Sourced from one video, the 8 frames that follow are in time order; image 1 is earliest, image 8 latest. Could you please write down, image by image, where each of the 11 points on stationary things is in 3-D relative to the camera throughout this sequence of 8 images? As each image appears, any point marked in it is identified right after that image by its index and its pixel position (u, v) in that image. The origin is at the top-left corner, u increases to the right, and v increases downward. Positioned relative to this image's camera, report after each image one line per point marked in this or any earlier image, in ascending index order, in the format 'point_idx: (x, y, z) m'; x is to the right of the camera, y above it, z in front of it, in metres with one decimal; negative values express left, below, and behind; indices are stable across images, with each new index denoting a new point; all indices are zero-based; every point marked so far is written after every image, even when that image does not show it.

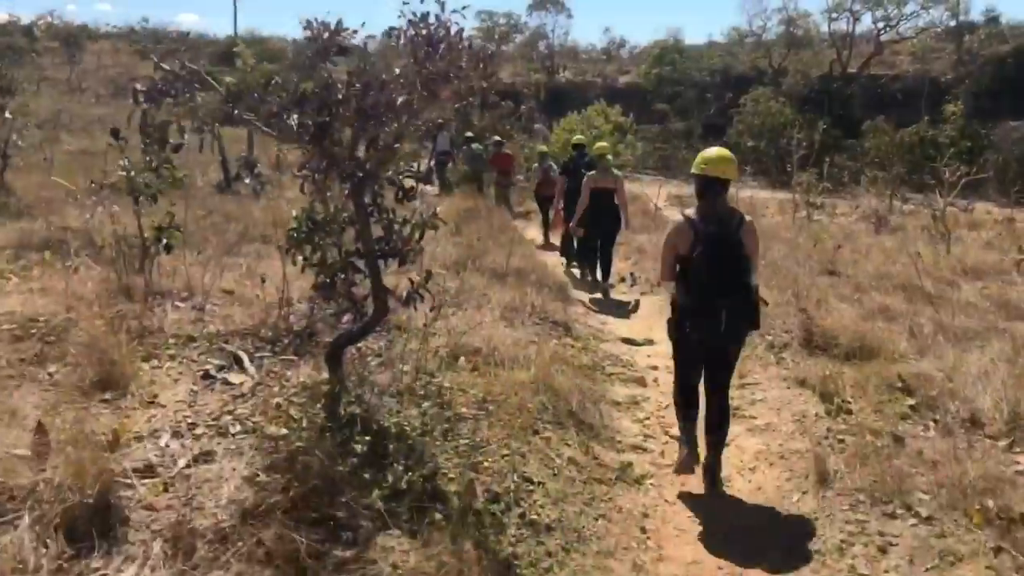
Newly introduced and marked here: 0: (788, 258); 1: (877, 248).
0: (+3.3, +0.4, +9.7) m
1: (+5.2, +0.6, +11.7) m
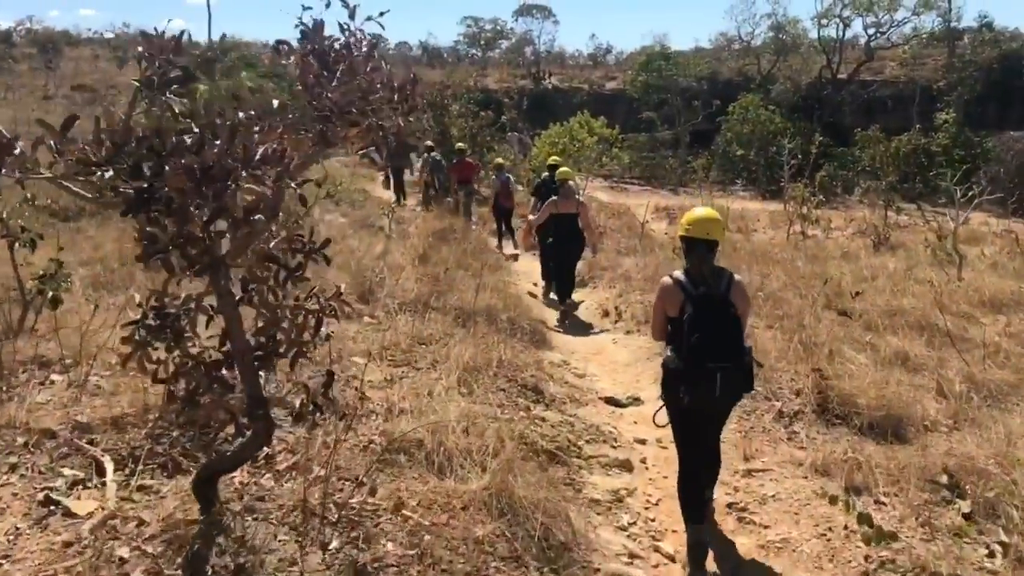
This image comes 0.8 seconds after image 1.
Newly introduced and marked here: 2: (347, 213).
0: (+3.0, 0.0, +8.8) m
1: (+4.9, +0.2, +10.8) m
2: (-2.9, +1.3, +14.3) m
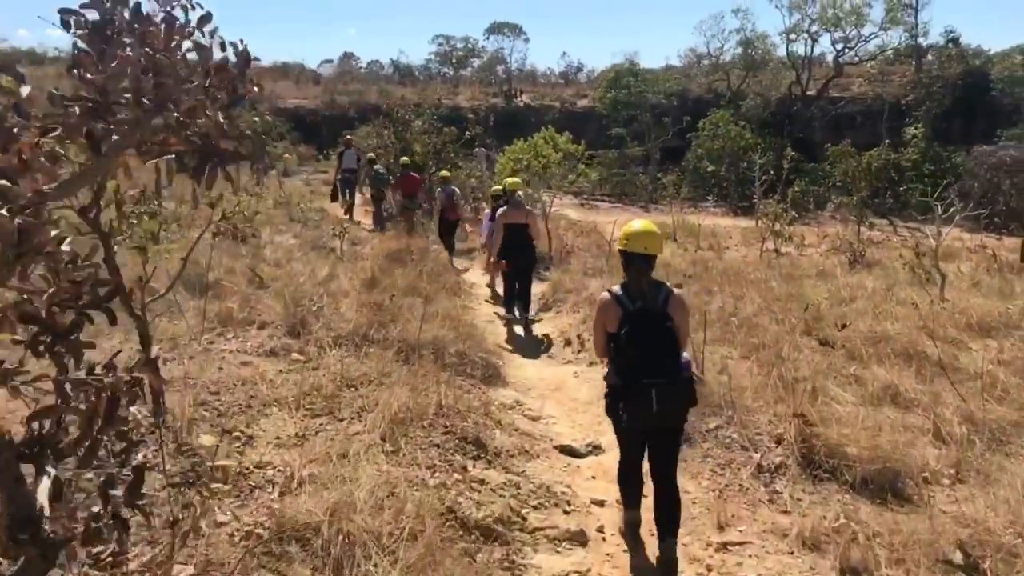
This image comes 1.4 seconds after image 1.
0: (+2.5, -0.2, +8.2) m
1: (+4.4, -0.1, +10.2) m
2: (-3.5, +0.9, +13.5) m
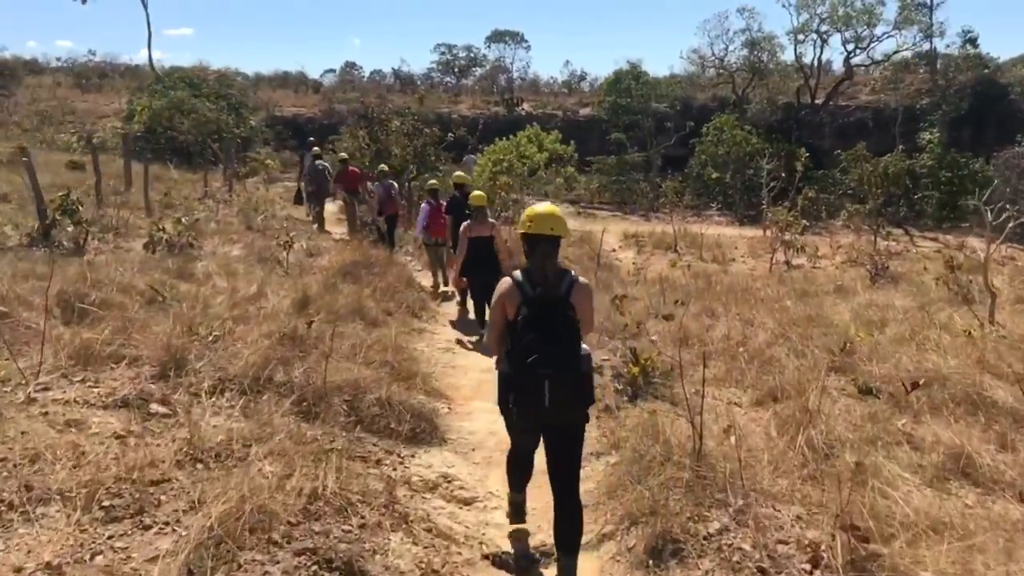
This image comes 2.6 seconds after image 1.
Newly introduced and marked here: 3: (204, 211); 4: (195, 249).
0: (+2.2, -0.4, +6.6) m
1: (+4.0, -0.3, +8.6) m
2: (-3.8, +0.7, +11.9) m
3: (-5.8, +1.5, +15.4) m
4: (-4.3, +0.5, +11.0) m
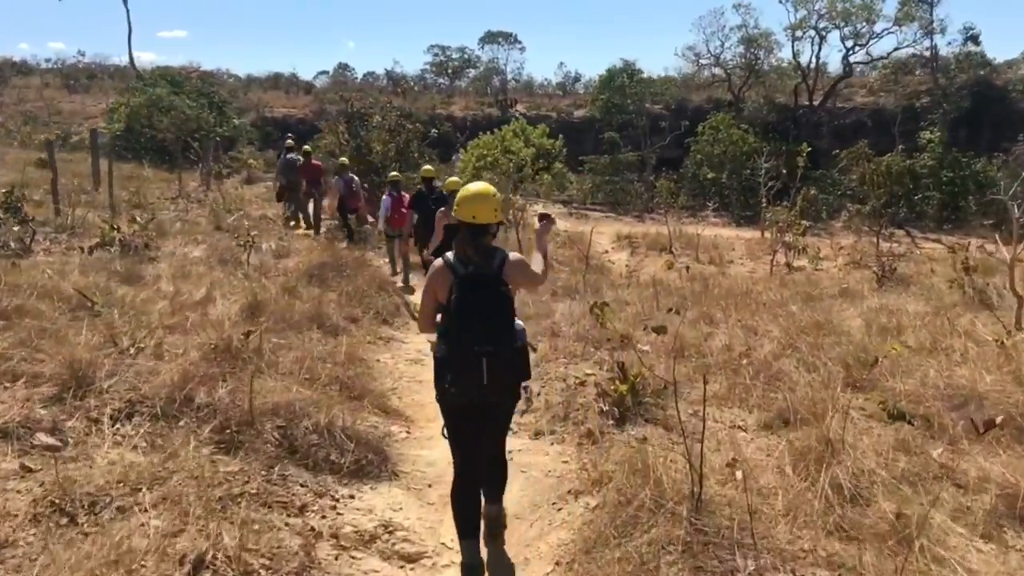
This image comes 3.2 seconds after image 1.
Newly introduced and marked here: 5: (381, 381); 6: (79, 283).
0: (+2.0, -0.5, +5.8) m
1: (+3.8, -0.3, +7.9) m
2: (-4.1, +0.6, +11.2) m
3: (-6.1, +1.4, +14.6) m
4: (-4.5, +0.5, +10.2) m
5: (-0.9, -0.7, +5.9) m
6: (-3.7, 0.0, +6.9) m
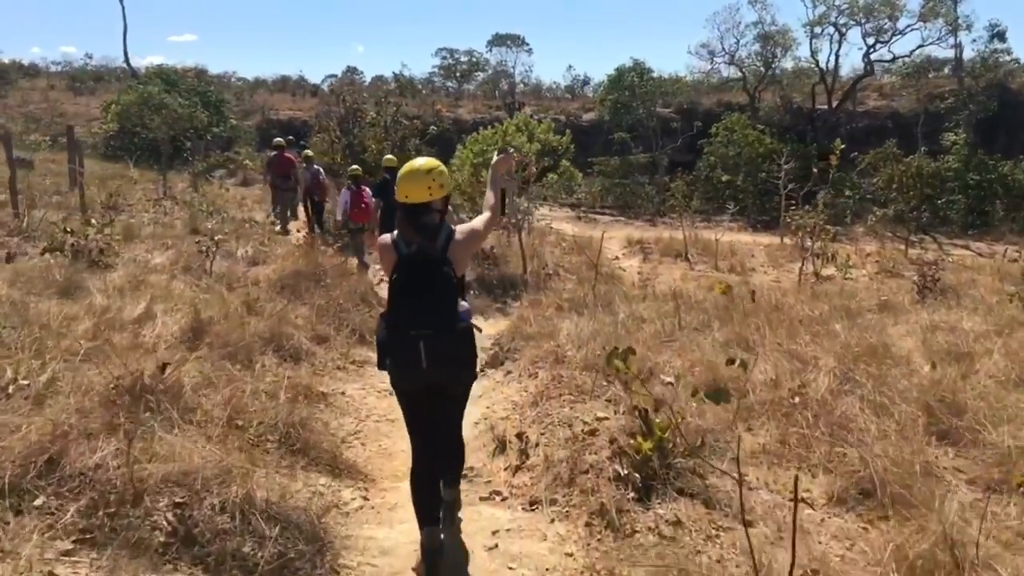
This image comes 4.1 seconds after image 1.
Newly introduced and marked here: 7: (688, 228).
0: (+1.9, -0.6, +4.6) m
1: (+3.8, -0.5, +6.7) m
2: (-4.0, +0.5, +10.0) m
3: (-6.0, +1.3, +13.6) m
4: (-4.5, +0.4, +9.1) m
5: (-1.0, -0.8, +4.7) m
6: (-3.7, -0.1, +5.8) m
7: (+4.1, +1.4, +19.1) m
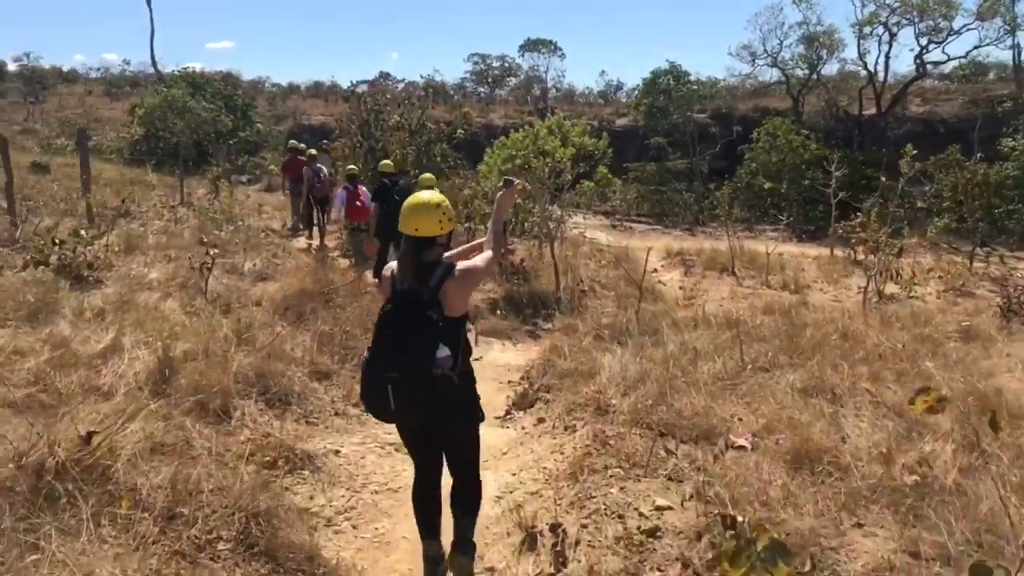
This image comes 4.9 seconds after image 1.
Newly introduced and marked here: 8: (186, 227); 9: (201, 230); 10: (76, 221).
0: (+2.1, -0.8, +3.6) m
1: (+4.0, -0.7, +5.5) m
2: (-3.7, +0.3, +9.2) m
3: (-5.5, +1.1, +12.8) m
4: (-4.2, +0.2, +8.3) m
5: (-0.8, -1.0, +3.8) m
6: (-3.5, -0.2, +5.0) m
7: (+4.8, +1.1, +18.0) m
8: (-4.8, +0.9, +12.1) m
9: (-4.4, +0.8, +11.5) m
10: (-6.3, +1.0, +11.7) m
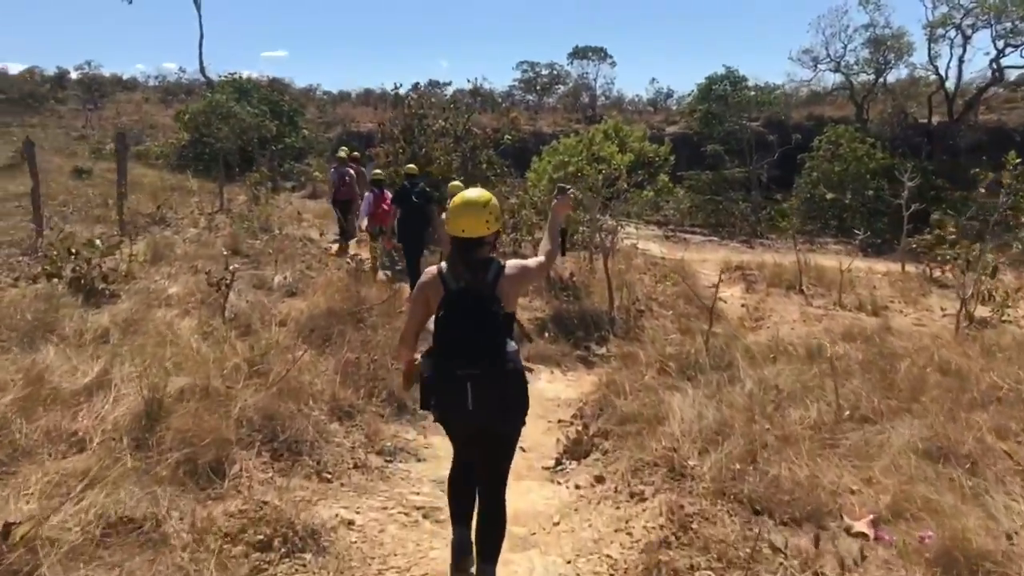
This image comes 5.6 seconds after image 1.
0: (+2.2, -1.0, +2.6) m
1: (+4.3, -0.9, +4.4) m
2: (-3.2, +0.1, +8.6) m
3: (-4.8, +0.9, +12.2) m
4: (-3.7, 0.0, +7.6) m
5: (-0.6, -1.1, +2.9) m
6: (-3.2, -0.3, +4.3) m
7: (+5.8, +0.7, +16.9) m
8: (-4.1, +0.7, +11.5) m
9: (-3.7, +0.6, +10.9) m
10: (-5.6, +0.8, +11.2) m
